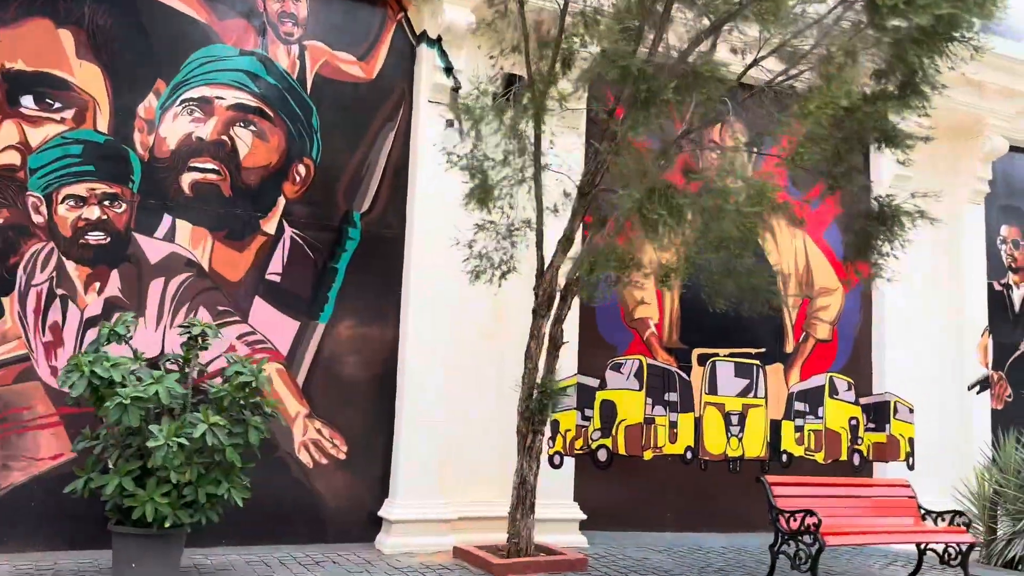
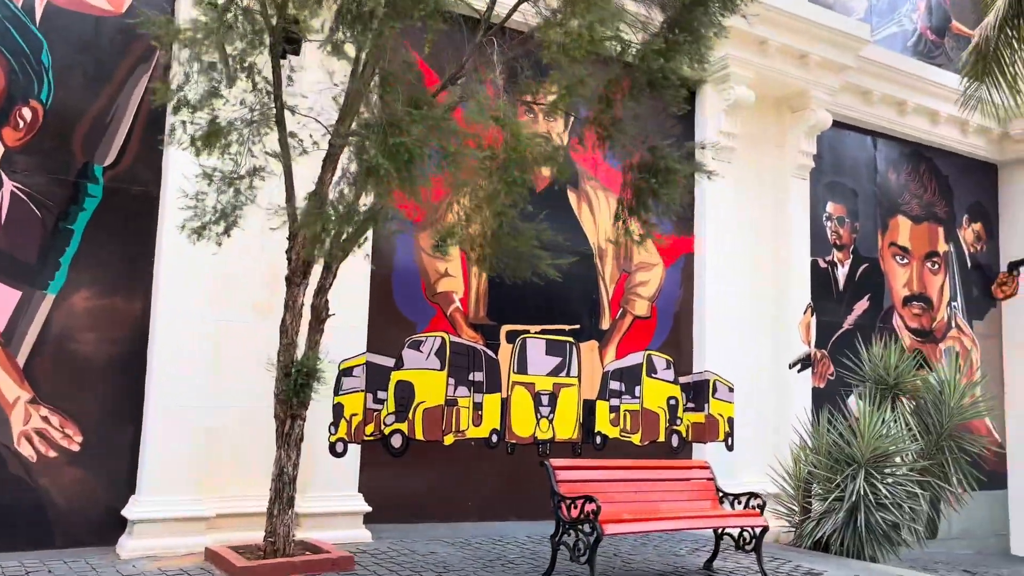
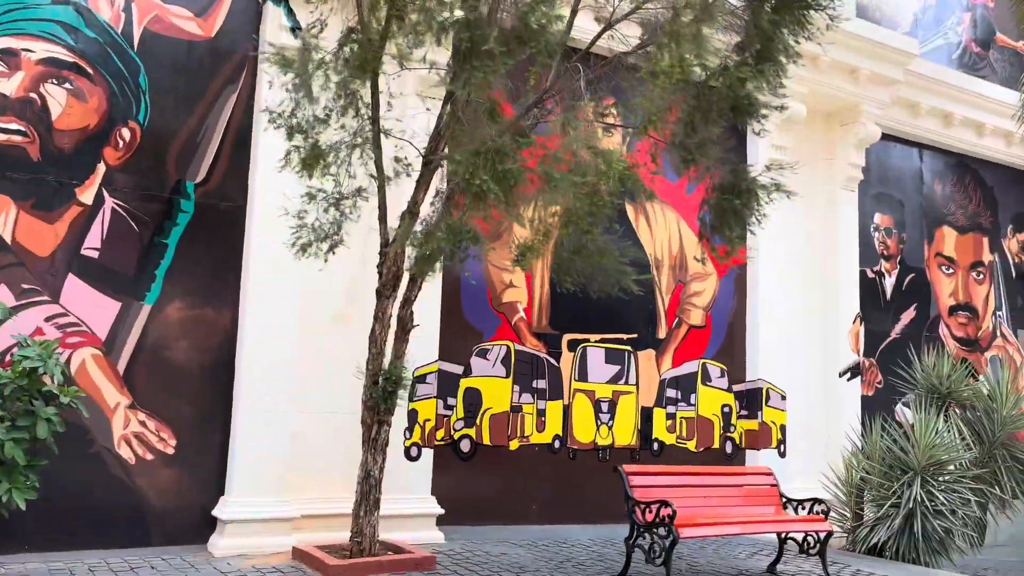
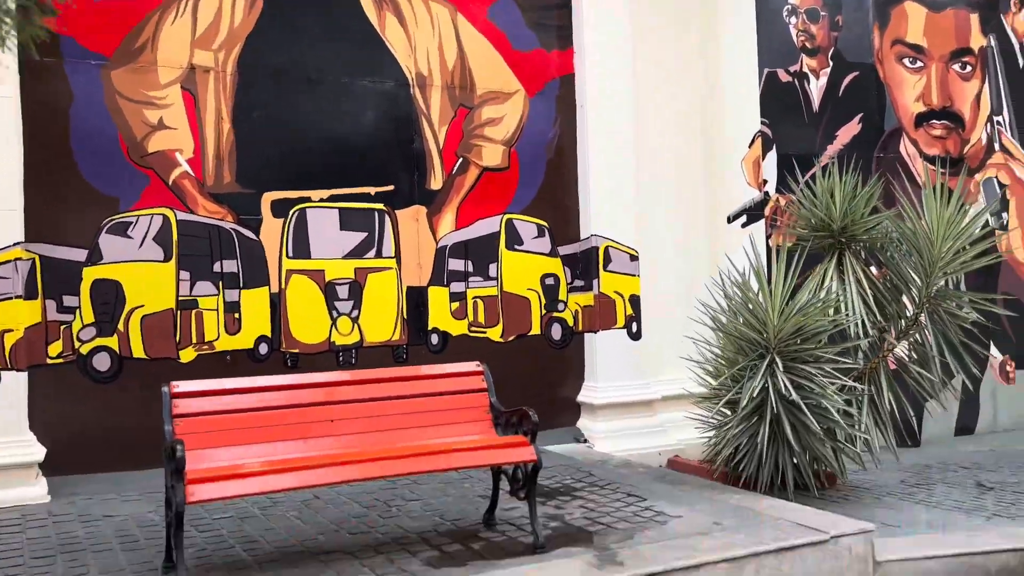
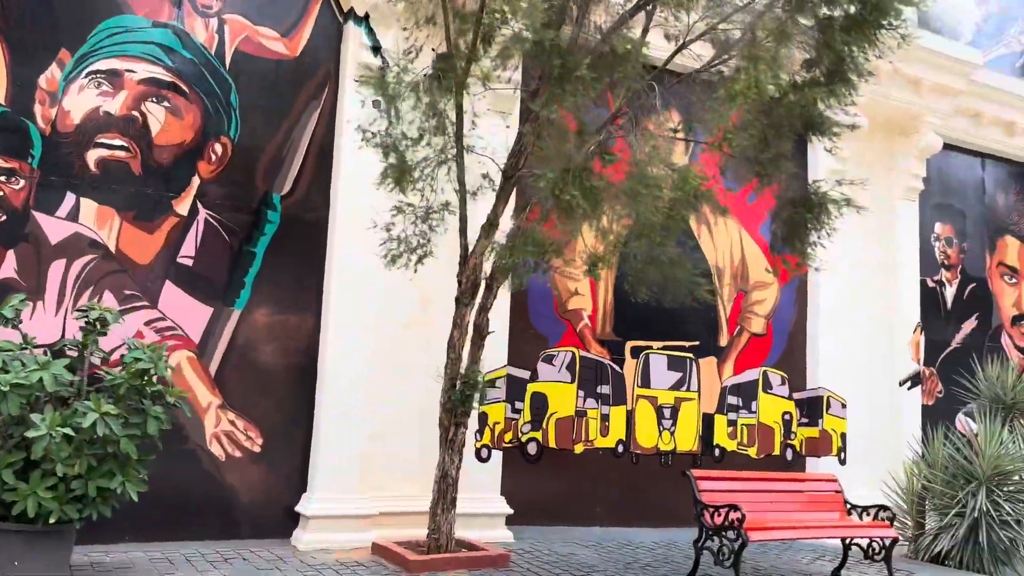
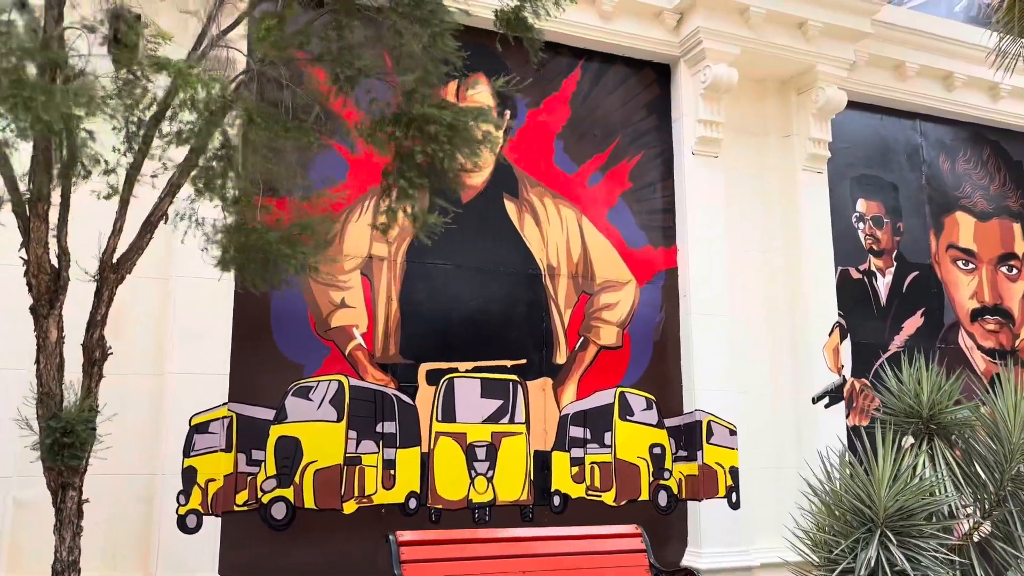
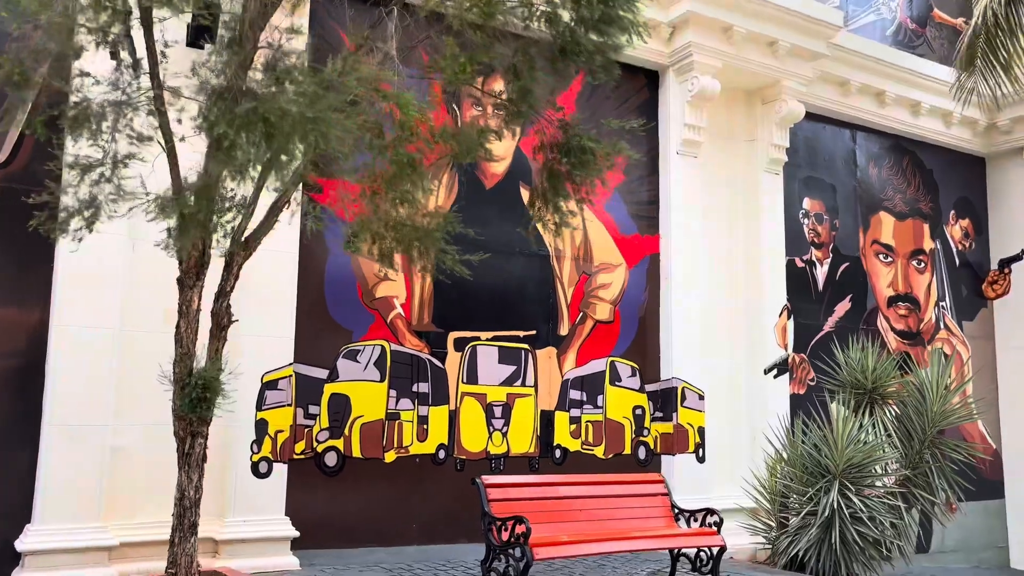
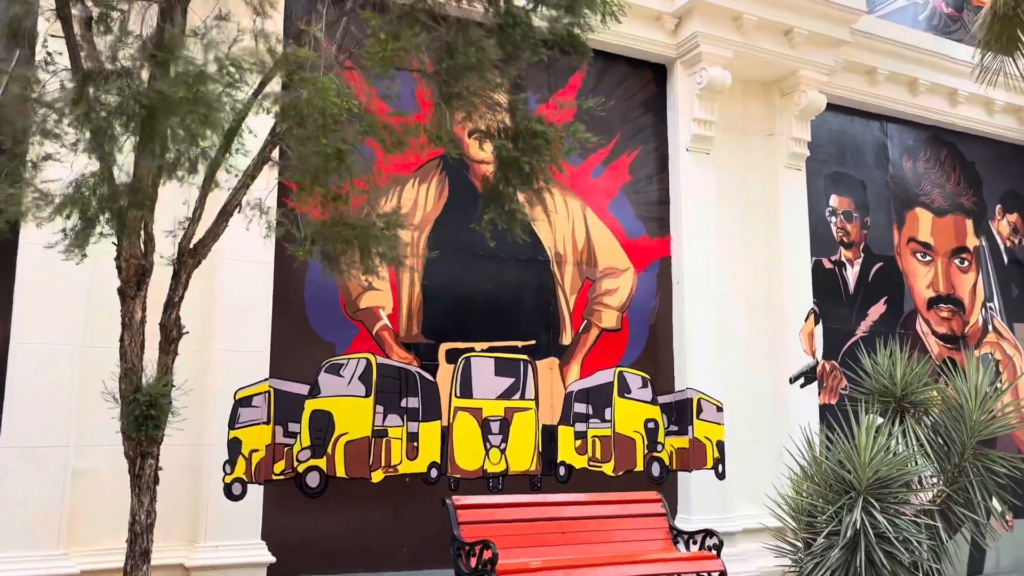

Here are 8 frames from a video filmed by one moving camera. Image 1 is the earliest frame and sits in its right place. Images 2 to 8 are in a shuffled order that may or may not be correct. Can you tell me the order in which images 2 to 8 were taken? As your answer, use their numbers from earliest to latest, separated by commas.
5, 3, 2, 7, 8, 6, 4
